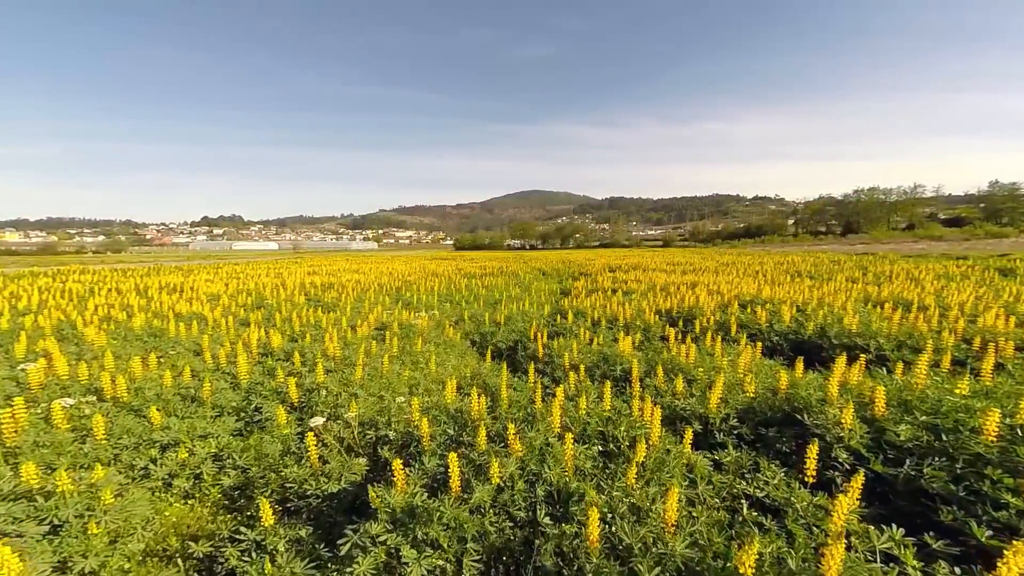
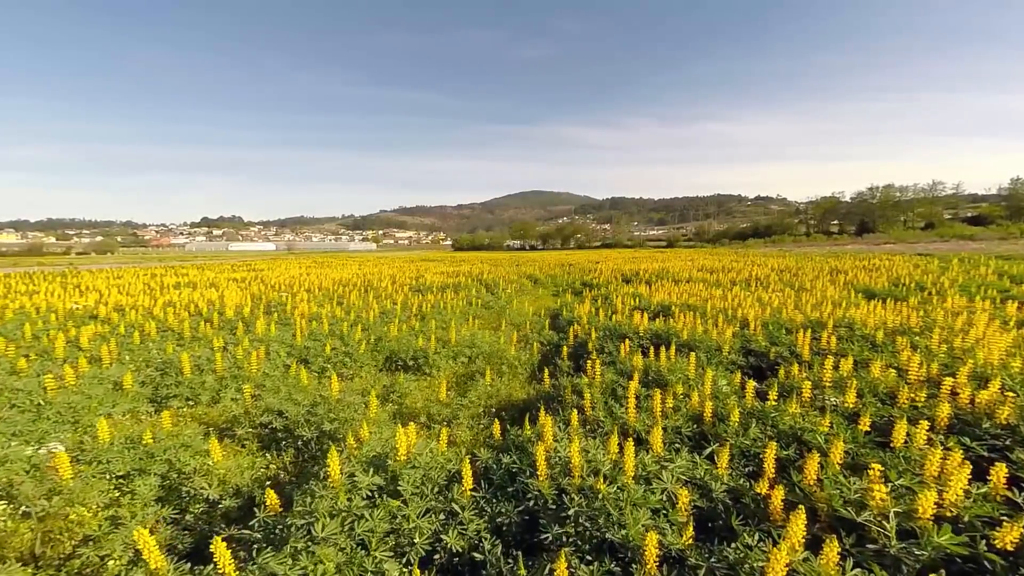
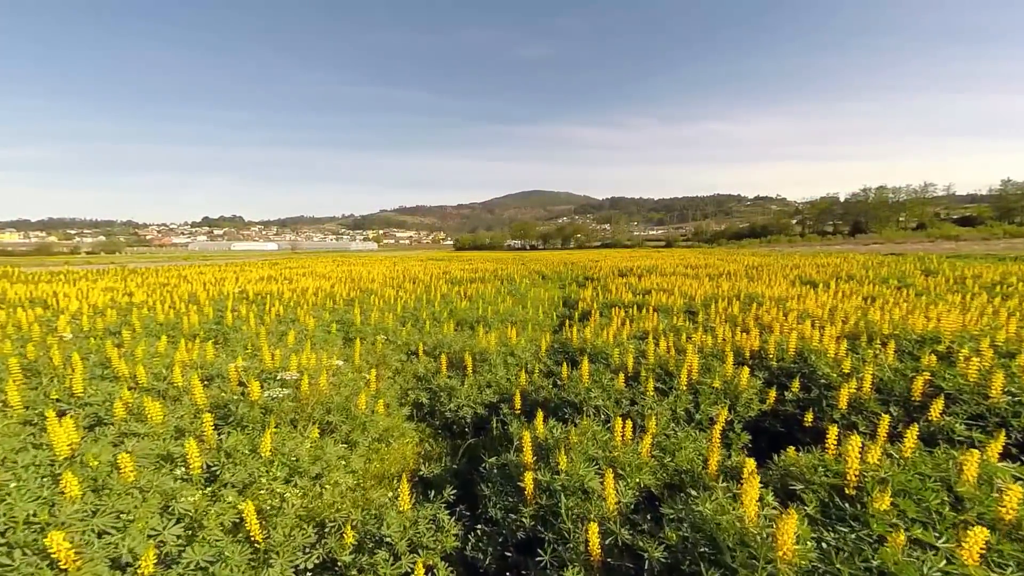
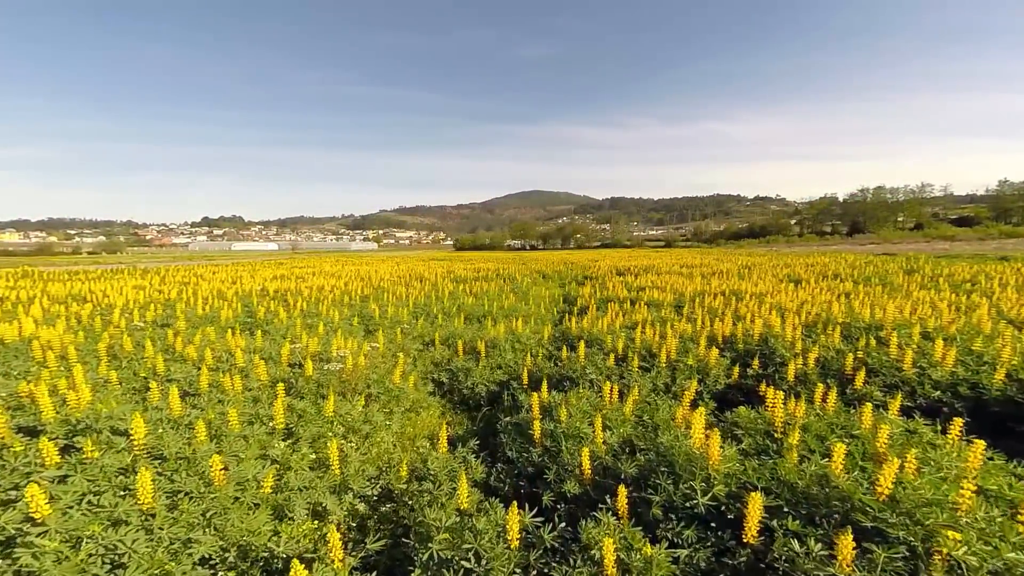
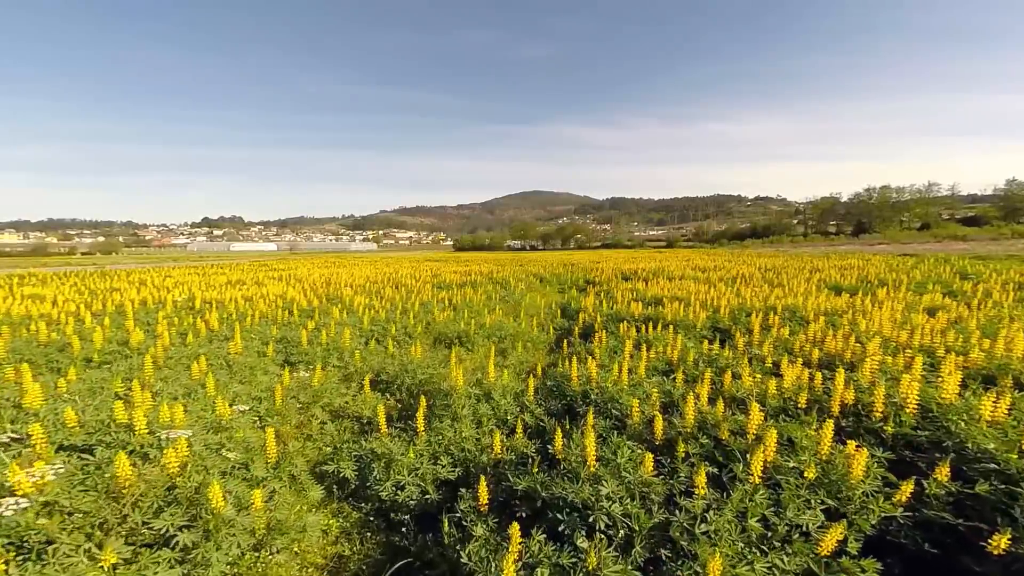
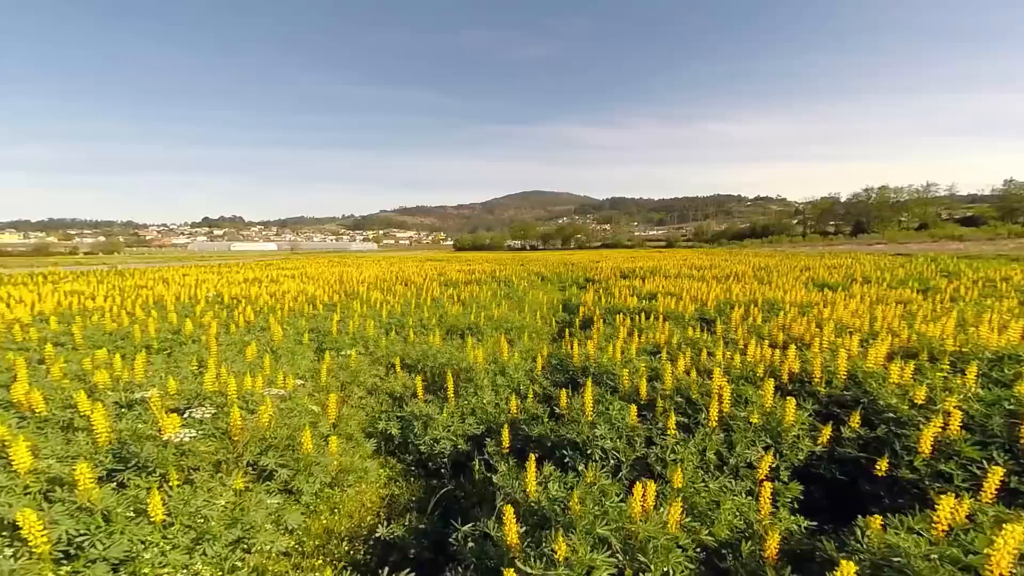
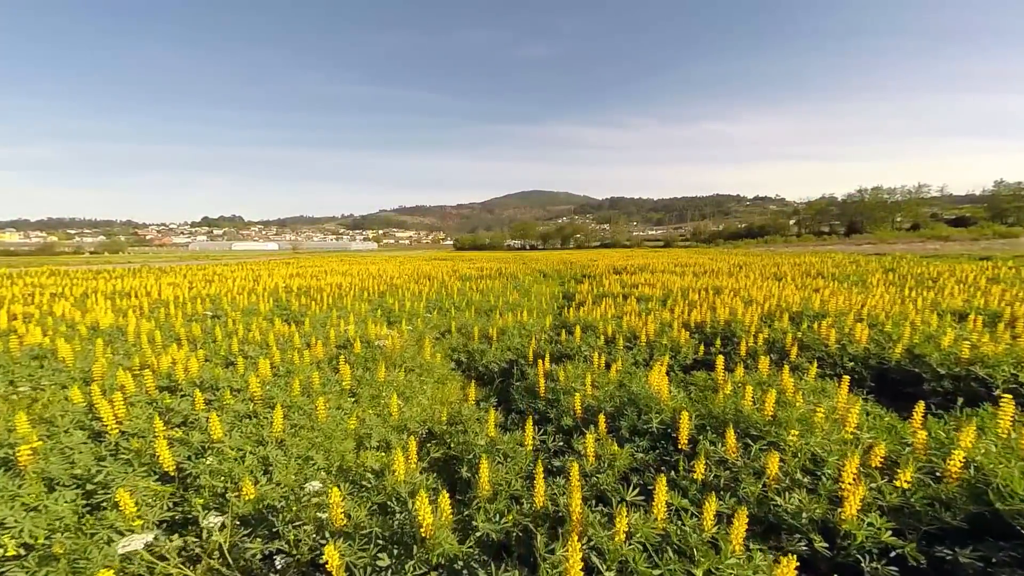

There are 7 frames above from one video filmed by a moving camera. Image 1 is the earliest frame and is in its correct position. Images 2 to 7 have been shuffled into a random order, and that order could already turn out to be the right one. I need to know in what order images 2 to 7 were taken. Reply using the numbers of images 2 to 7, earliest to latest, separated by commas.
7, 4, 3, 6, 5, 2
